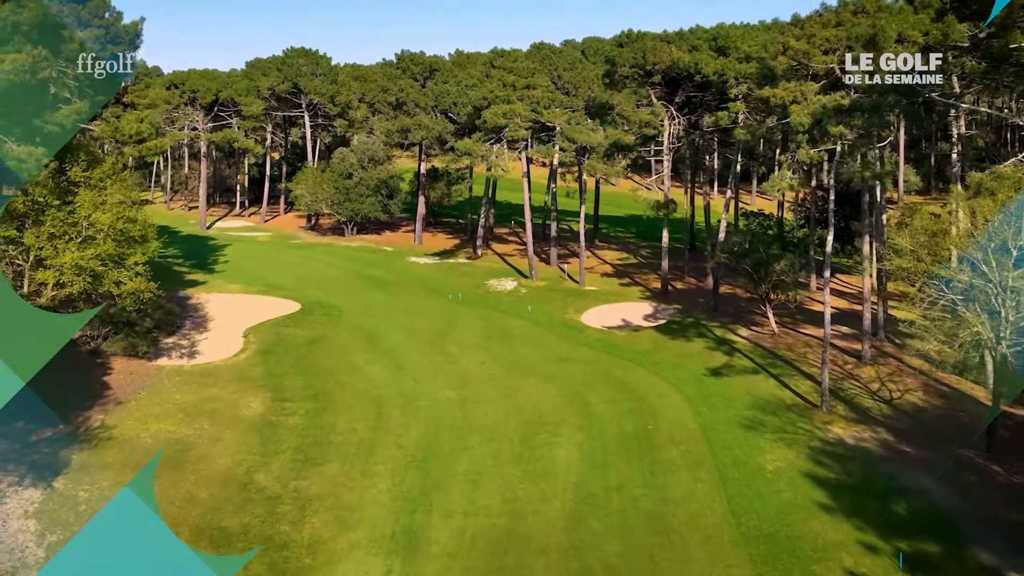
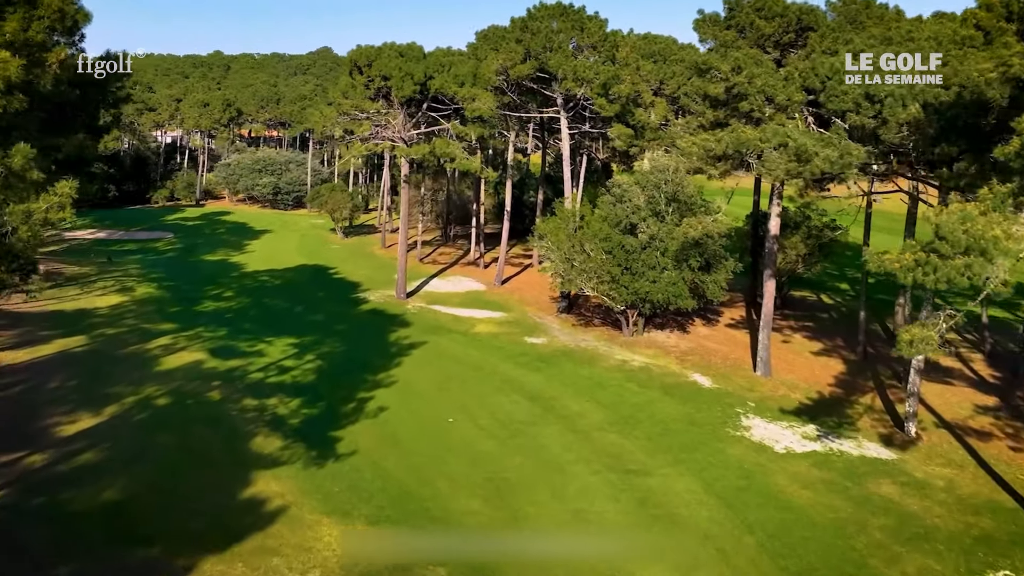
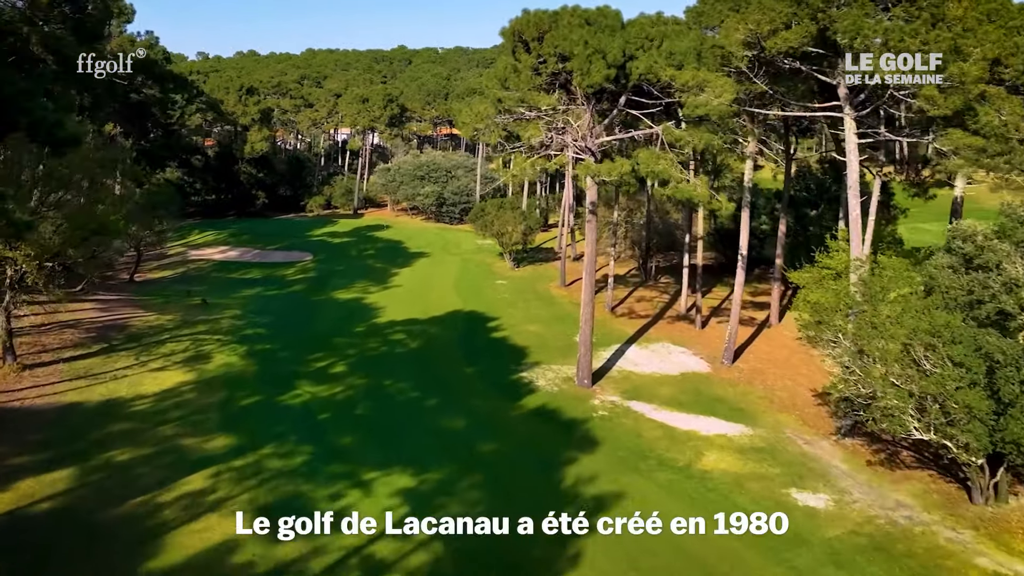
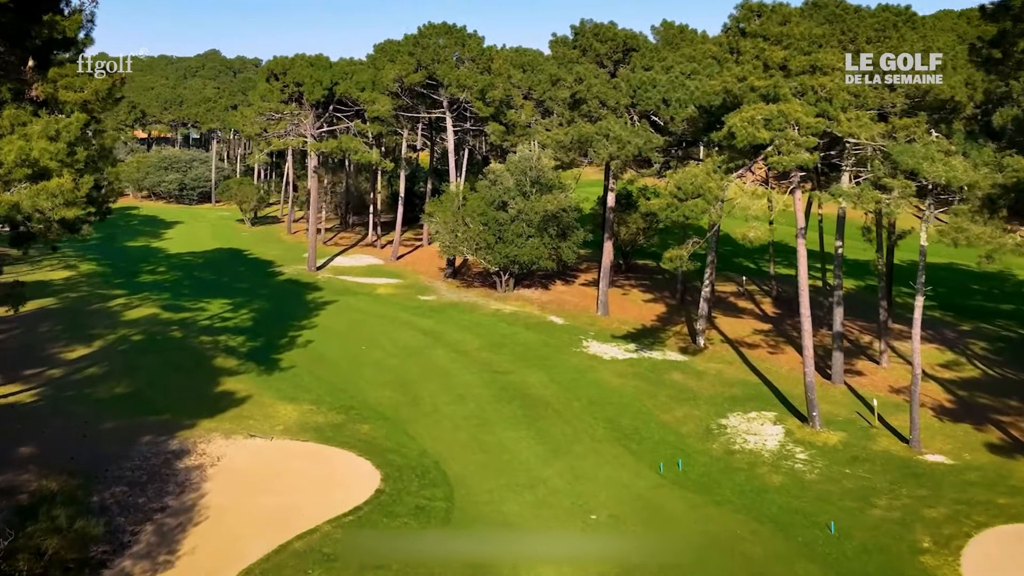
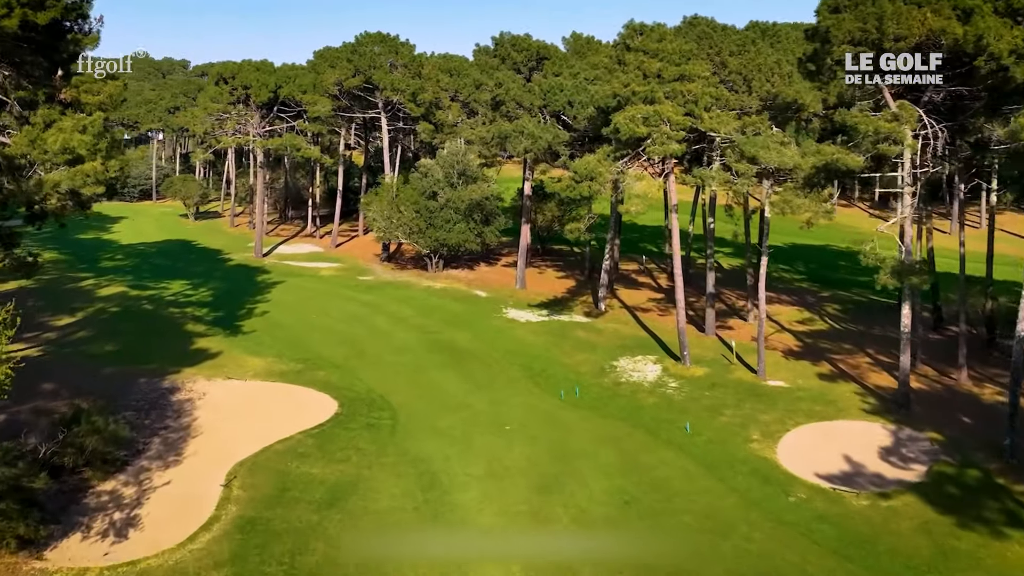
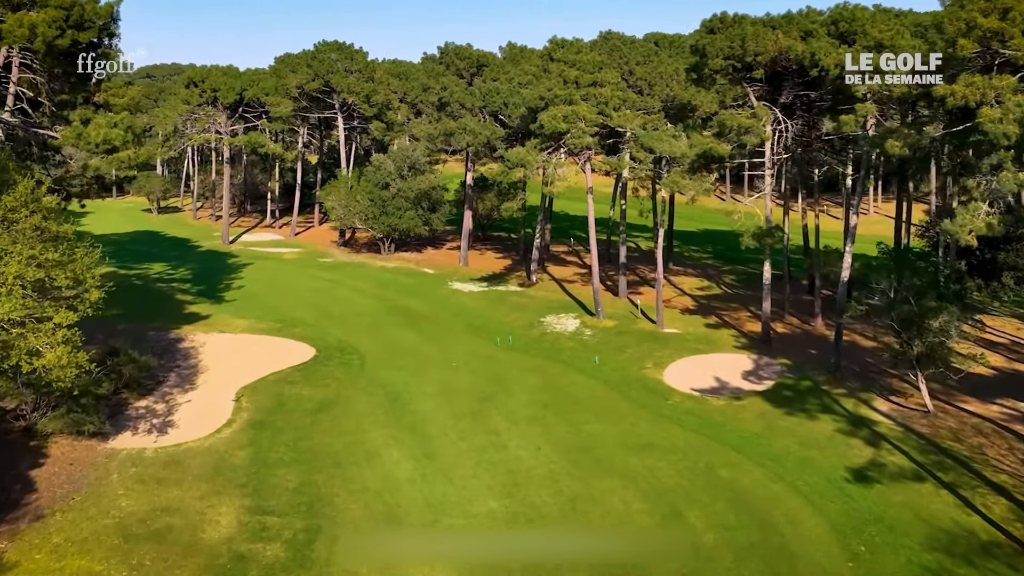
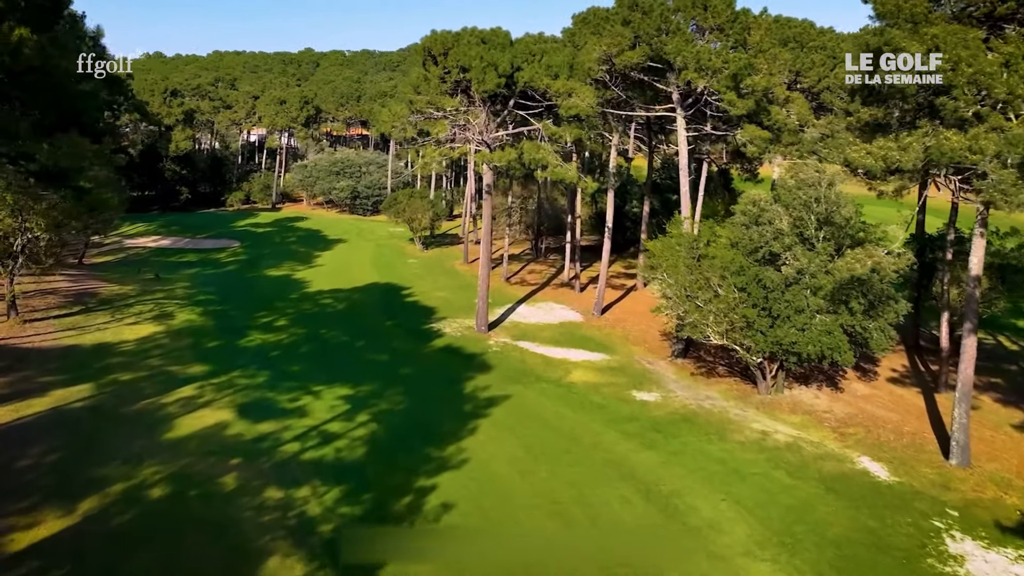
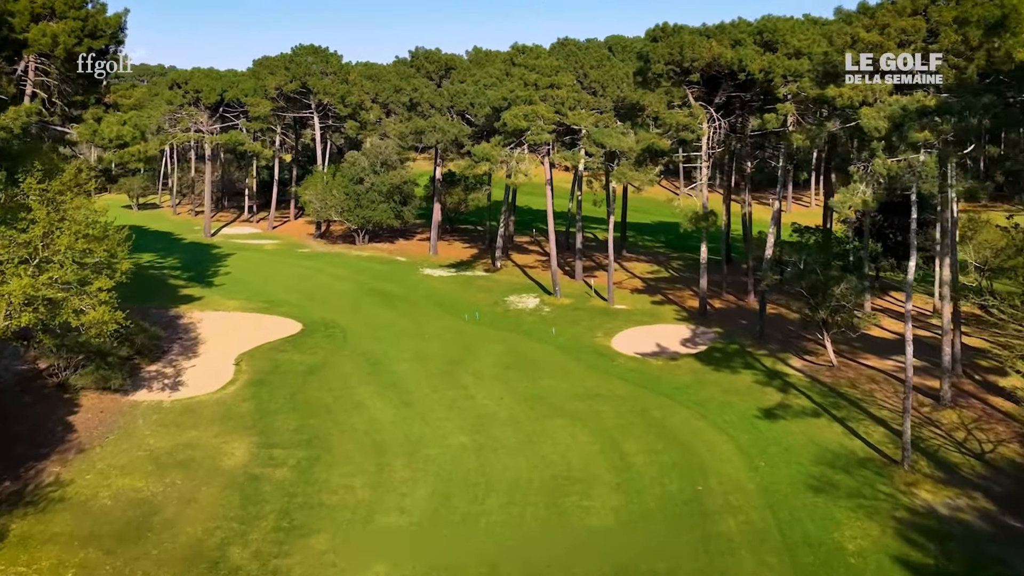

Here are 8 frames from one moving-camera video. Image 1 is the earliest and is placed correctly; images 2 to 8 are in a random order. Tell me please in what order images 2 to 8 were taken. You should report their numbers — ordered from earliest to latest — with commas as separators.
8, 6, 5, 4, 2, 7, 3
